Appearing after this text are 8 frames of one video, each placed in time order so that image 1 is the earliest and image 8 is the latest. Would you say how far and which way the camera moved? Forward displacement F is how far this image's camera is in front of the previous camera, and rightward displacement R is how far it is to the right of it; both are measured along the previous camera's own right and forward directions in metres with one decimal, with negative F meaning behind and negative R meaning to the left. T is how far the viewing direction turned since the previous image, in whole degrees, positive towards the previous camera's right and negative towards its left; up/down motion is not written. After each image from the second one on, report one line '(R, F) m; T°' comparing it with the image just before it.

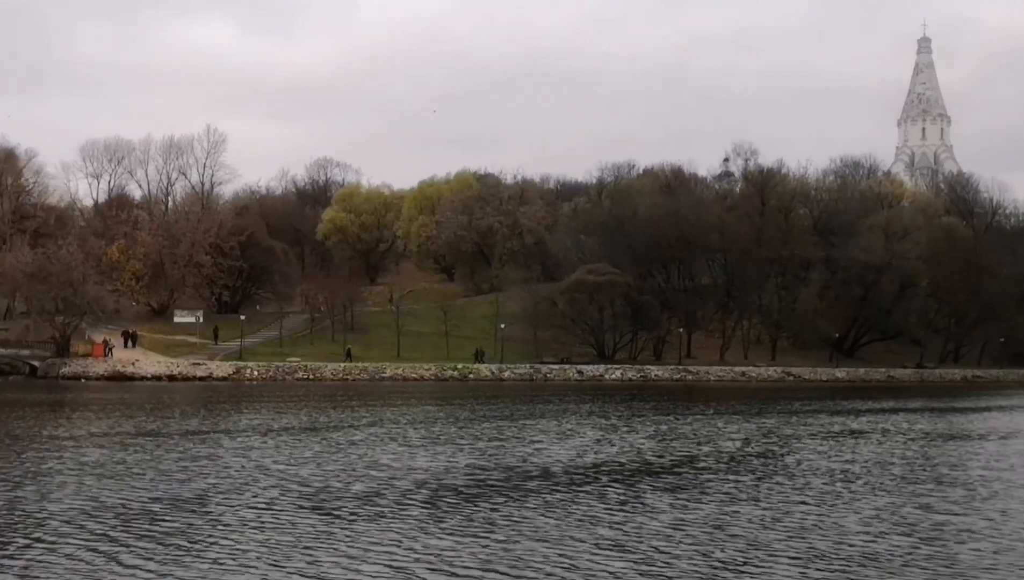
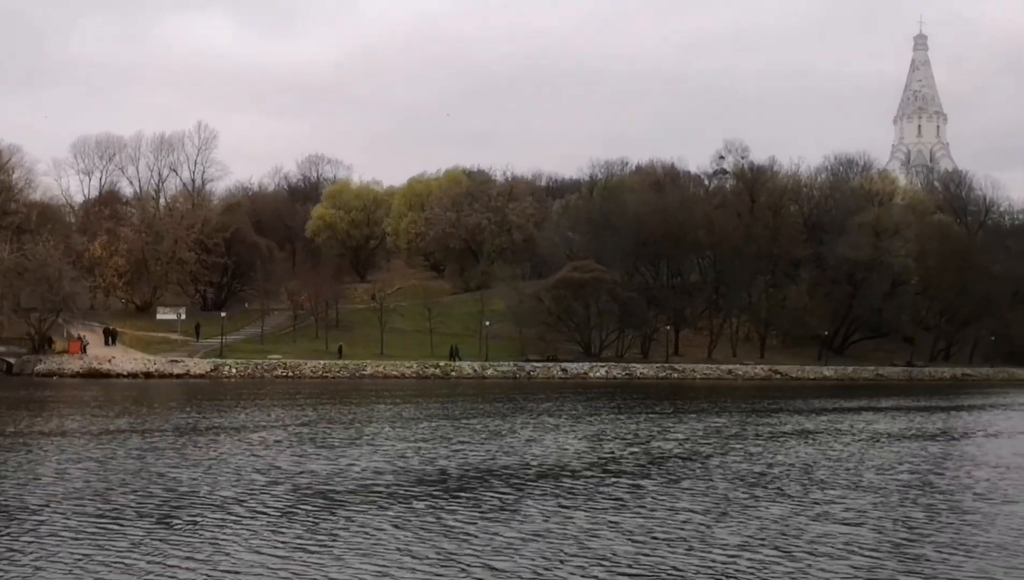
(+1.2, +0.6) m; 0°
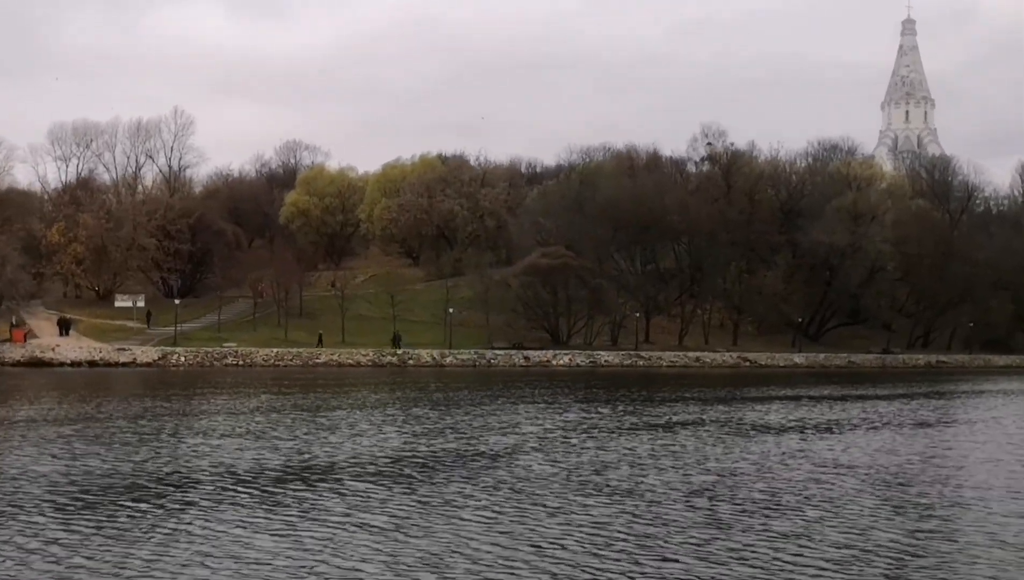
(+2.6, +1.4) m; 0°
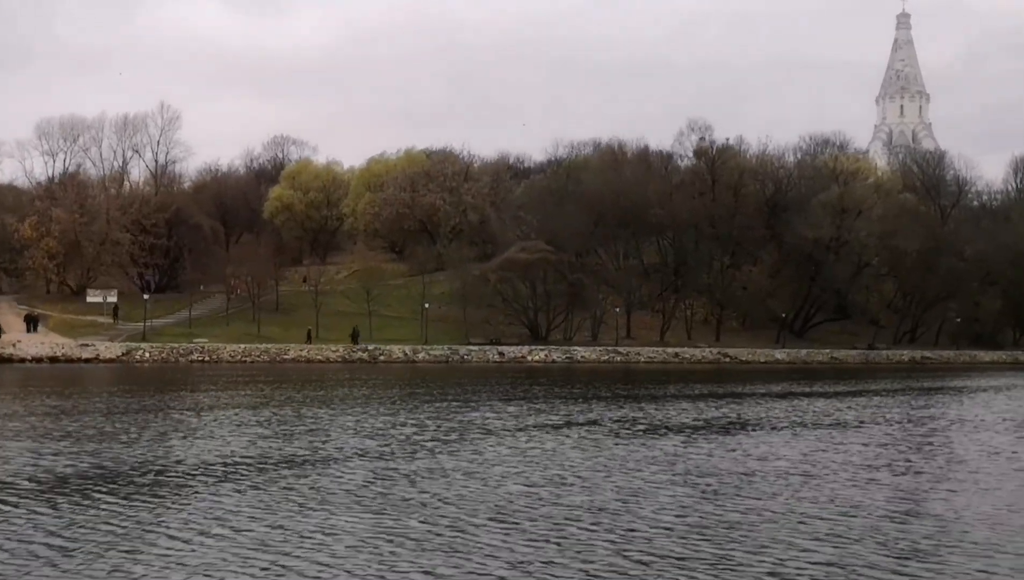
(+1.8, +1.0) m; 0°
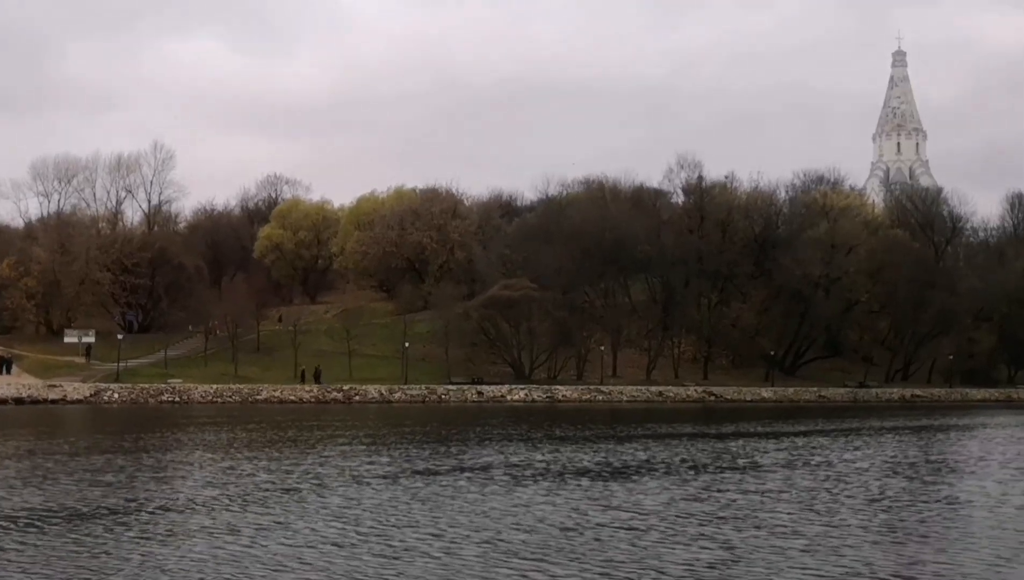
(+1.8, +0.9) m; 0°
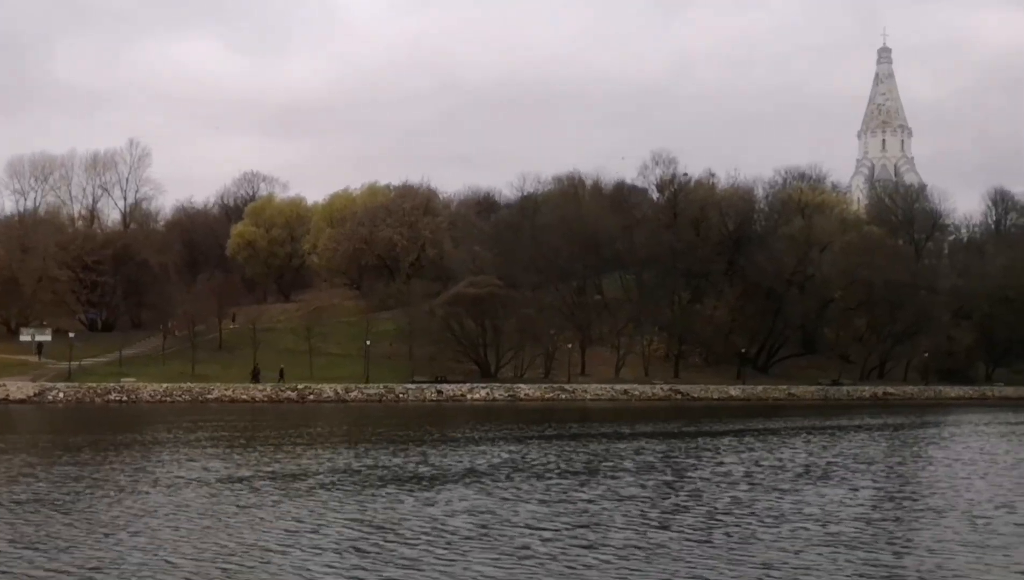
(+2.3, +1.2) m; 0°
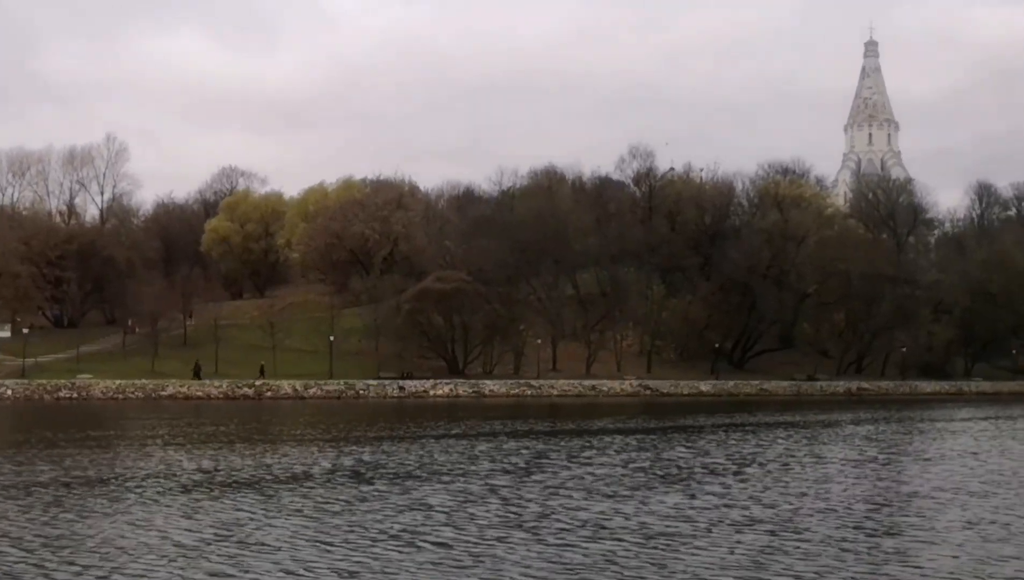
(+2.1, +1.1) m; 0°
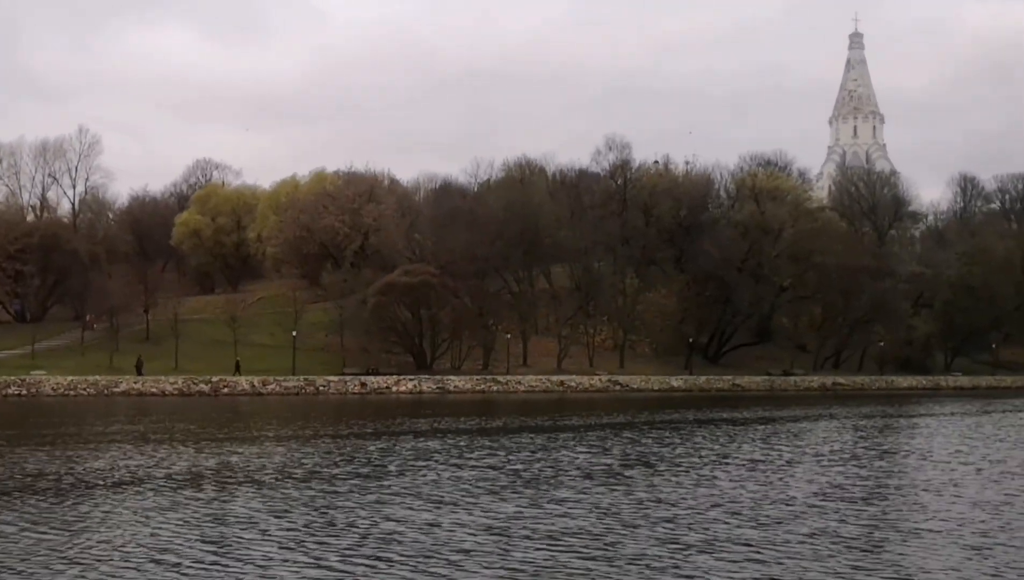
(+1.5, +1.3) m; +1°
